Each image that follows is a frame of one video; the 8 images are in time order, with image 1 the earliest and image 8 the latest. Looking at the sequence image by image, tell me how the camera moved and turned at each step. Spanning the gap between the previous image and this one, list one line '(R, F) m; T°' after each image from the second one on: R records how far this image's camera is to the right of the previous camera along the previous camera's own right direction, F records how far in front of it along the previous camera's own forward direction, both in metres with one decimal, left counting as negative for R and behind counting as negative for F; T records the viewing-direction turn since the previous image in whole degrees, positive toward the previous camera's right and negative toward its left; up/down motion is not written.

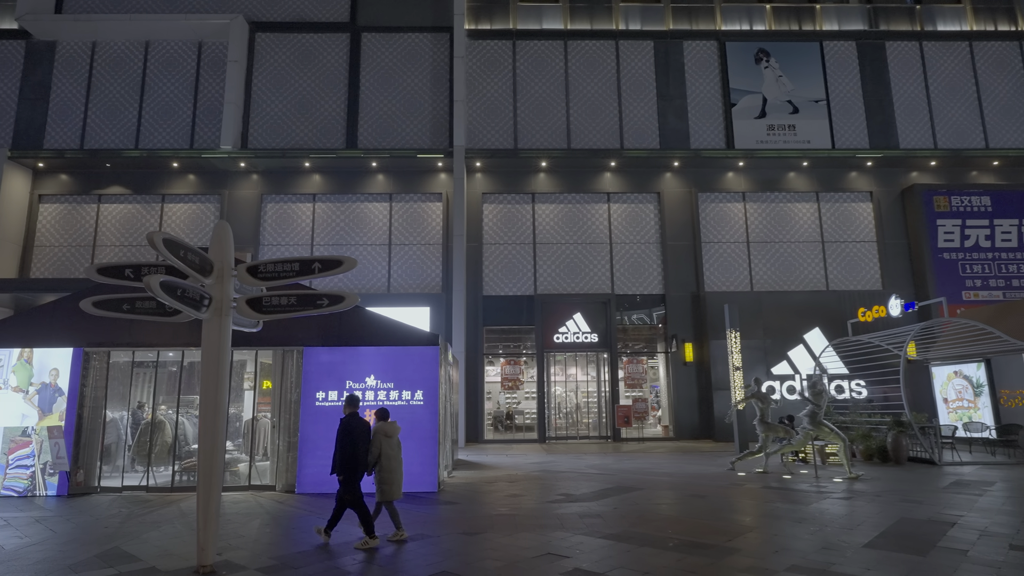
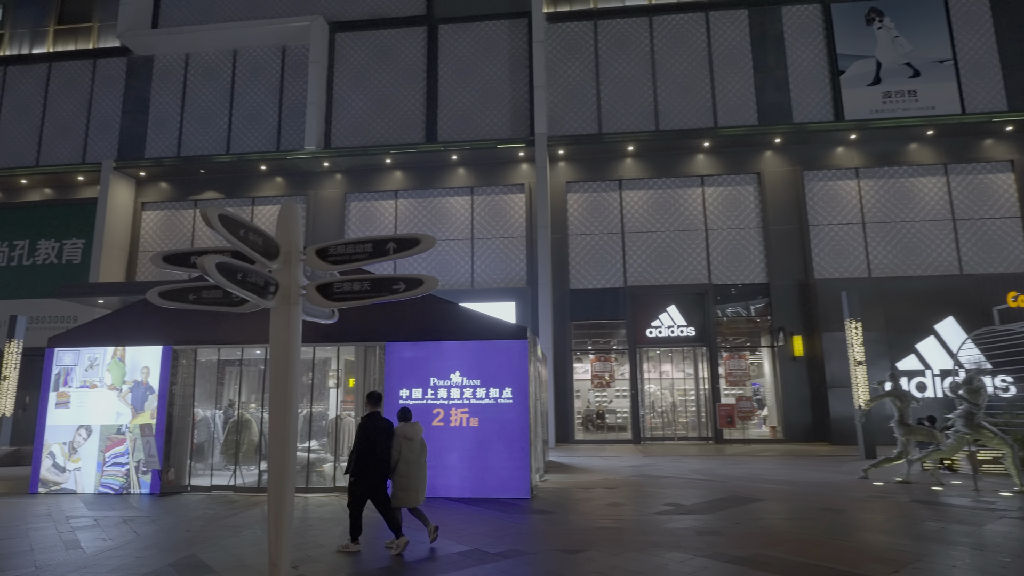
(-0.2, +0.8) m; -7°
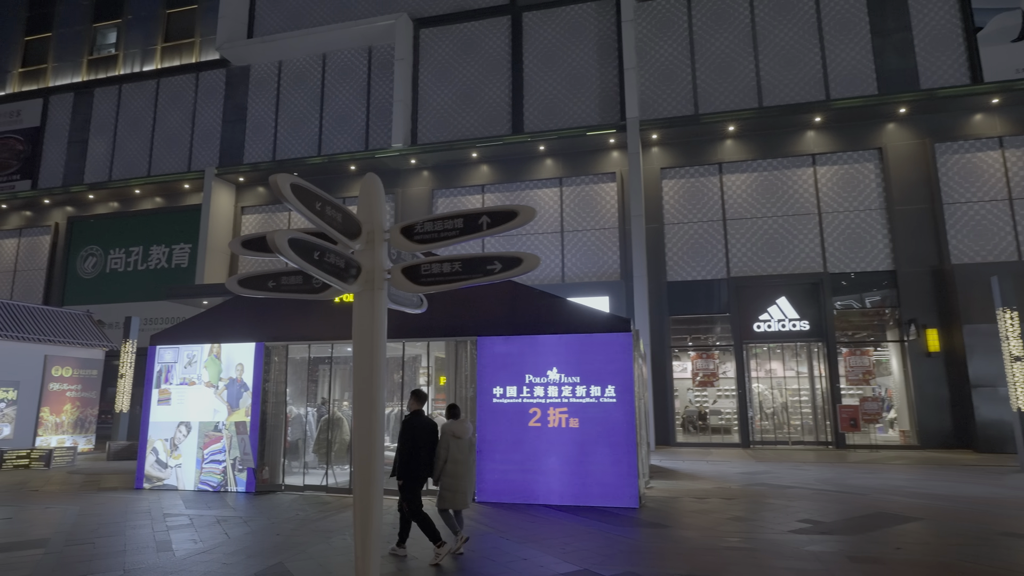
(-0.2, +0.7) m; -8°
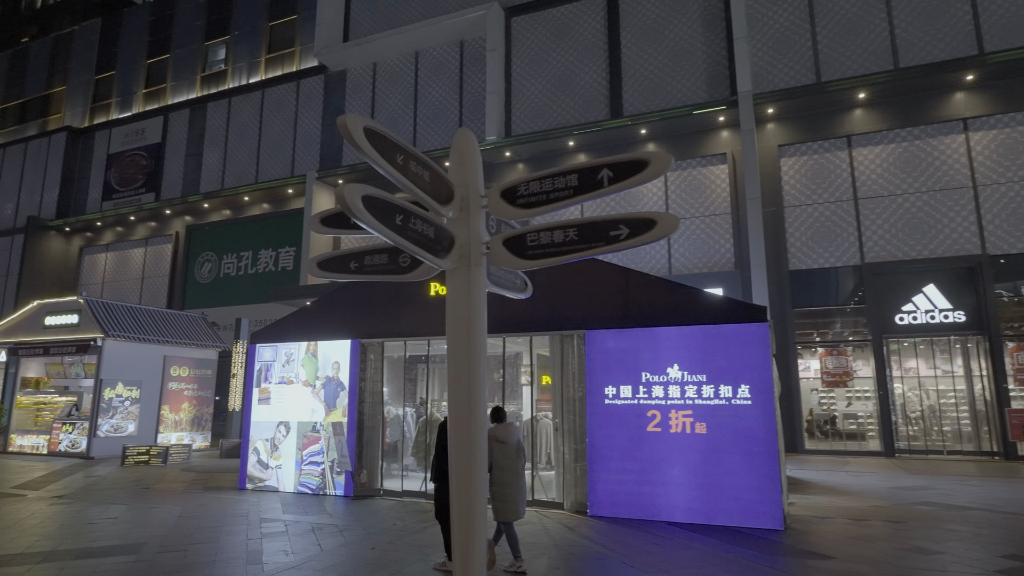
(-0.2, +0.8) m; -9°
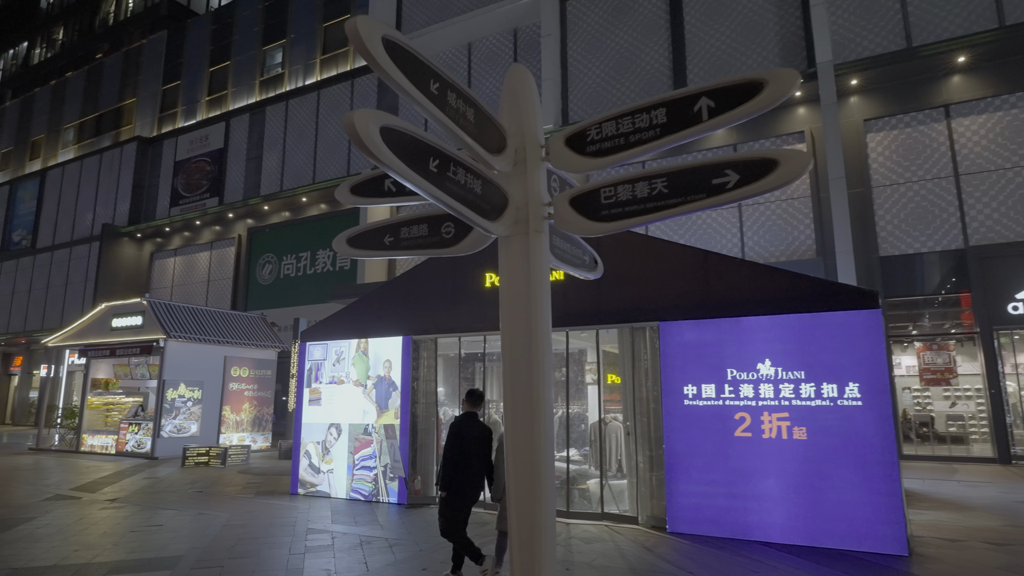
(-0.1, +0.7) m; -5°
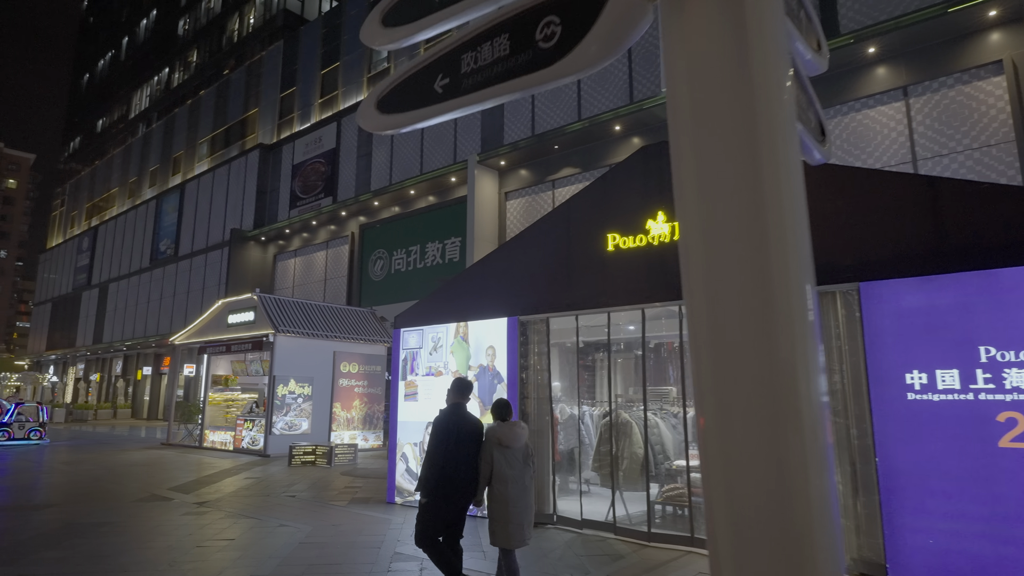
(-0.1, +1.5) m; -10°
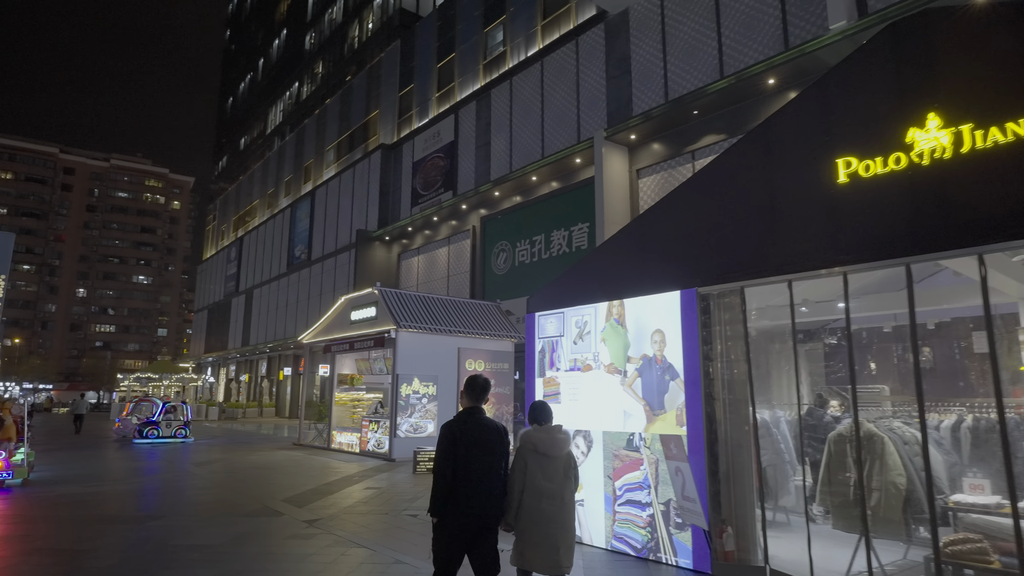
(-0.4, +1.6) m; -11°
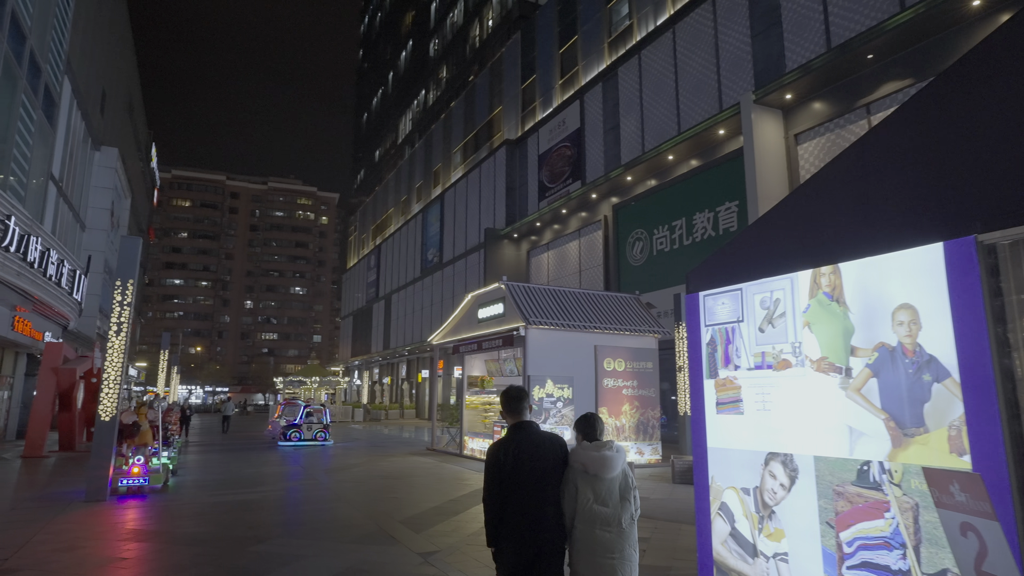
(-0.2, +1.4) m; -12°
